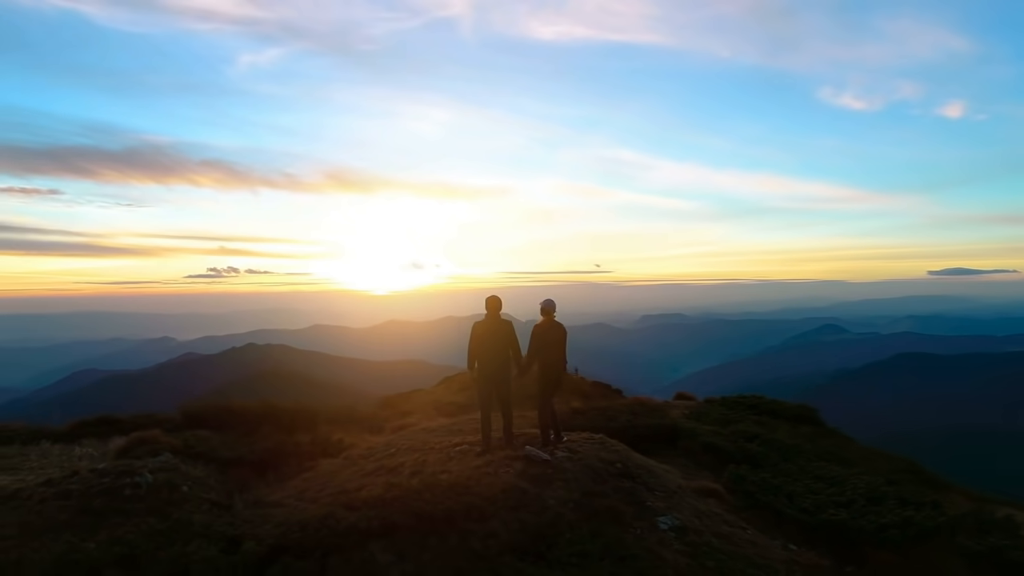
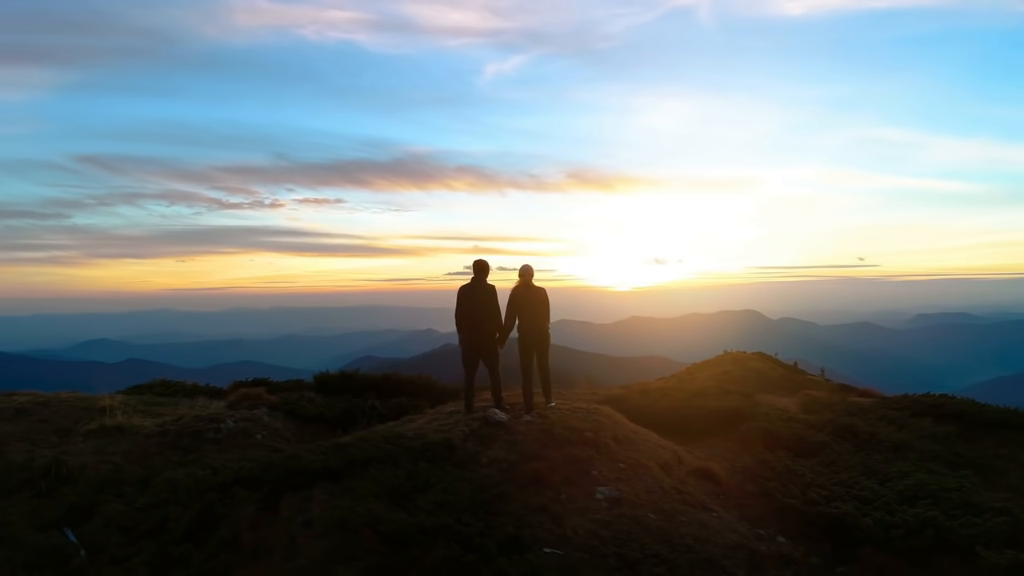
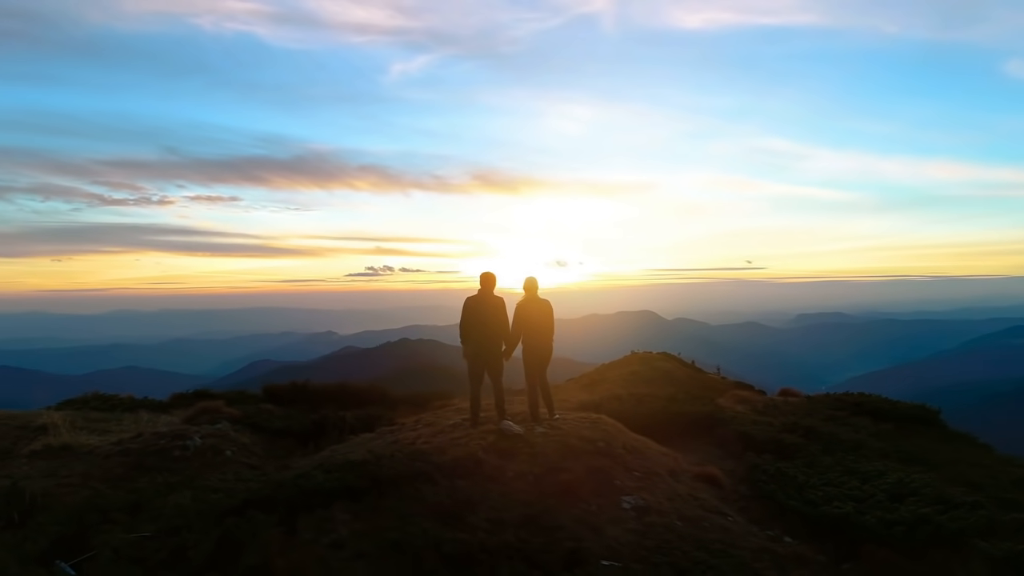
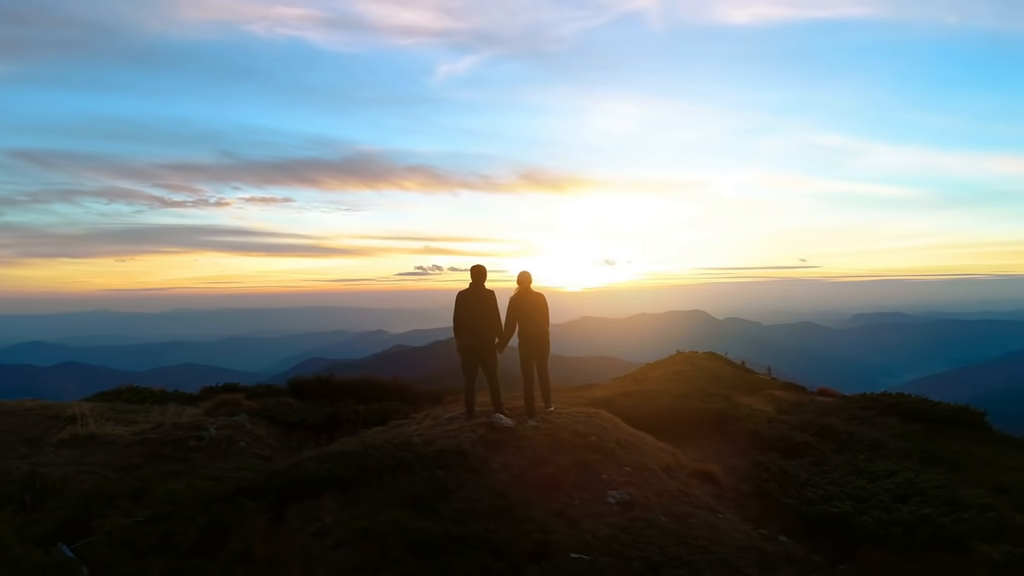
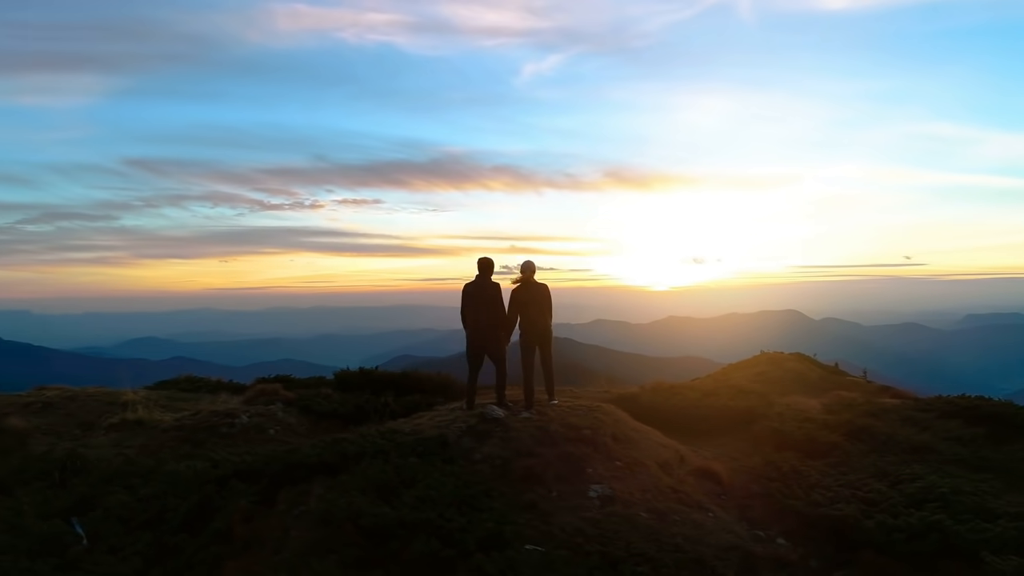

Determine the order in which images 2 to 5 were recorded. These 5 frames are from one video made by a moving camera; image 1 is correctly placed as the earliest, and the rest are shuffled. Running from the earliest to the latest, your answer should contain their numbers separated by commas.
3, 4, 2, 5
